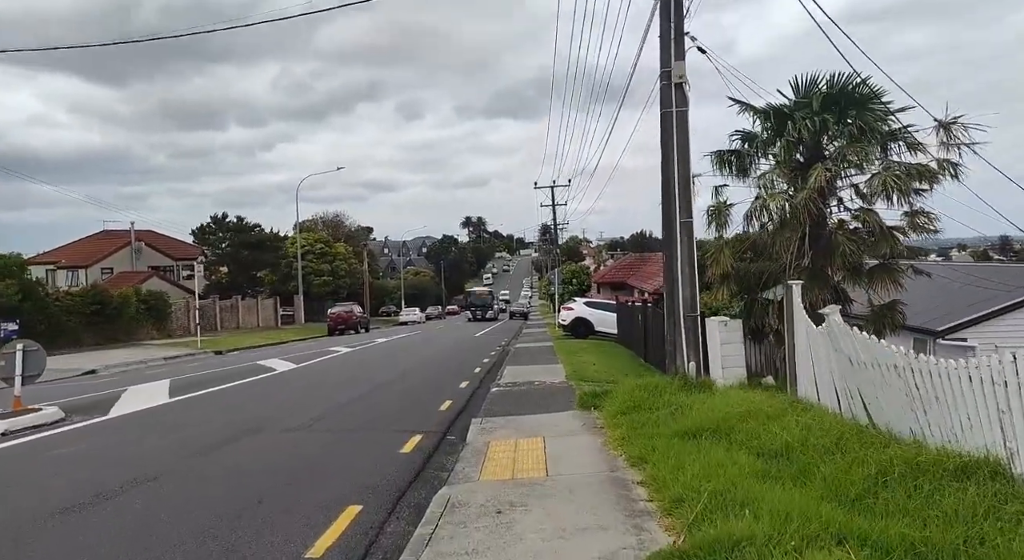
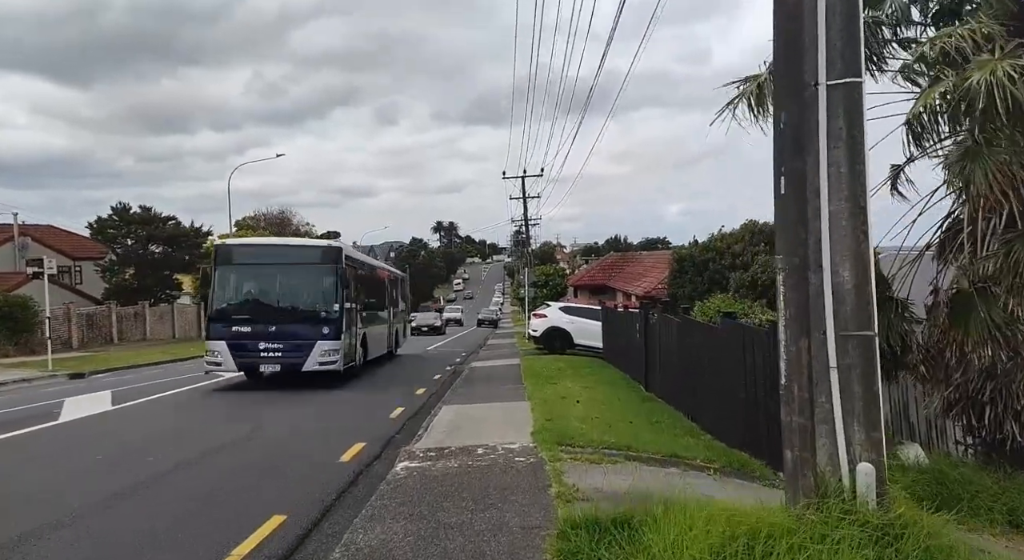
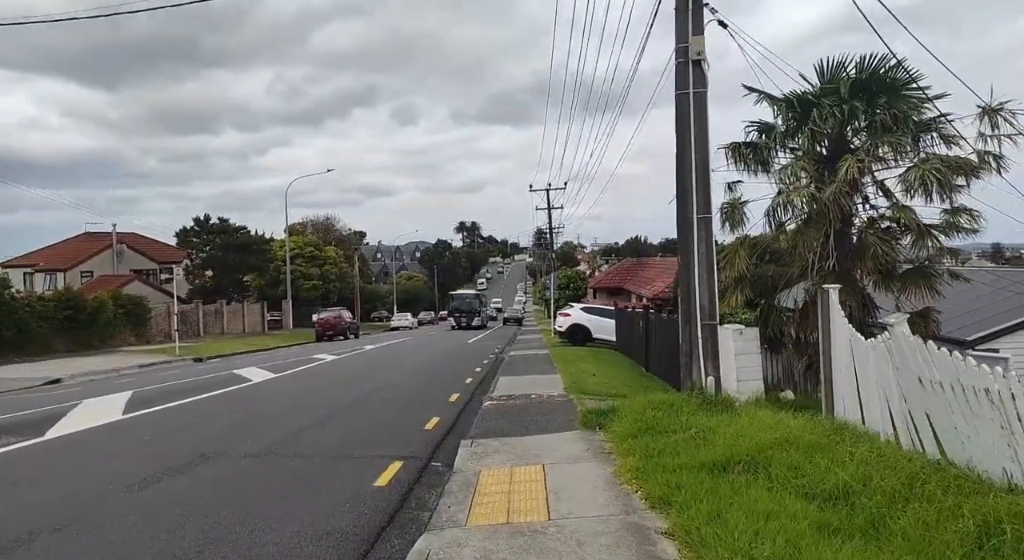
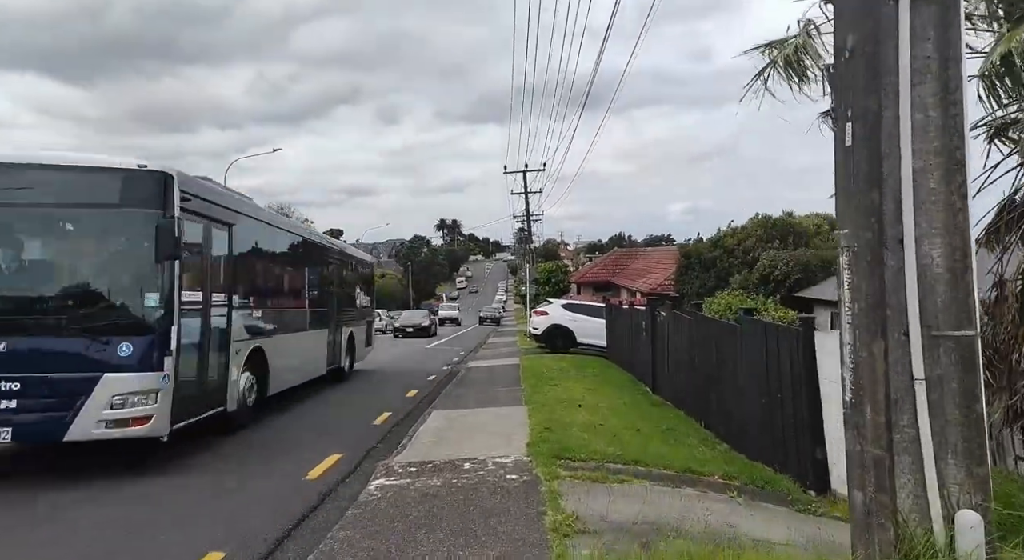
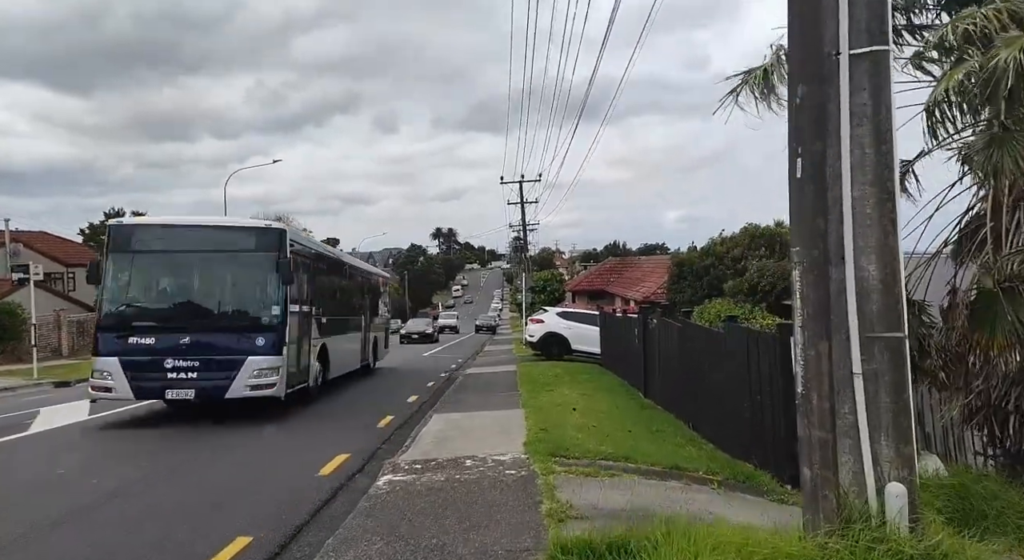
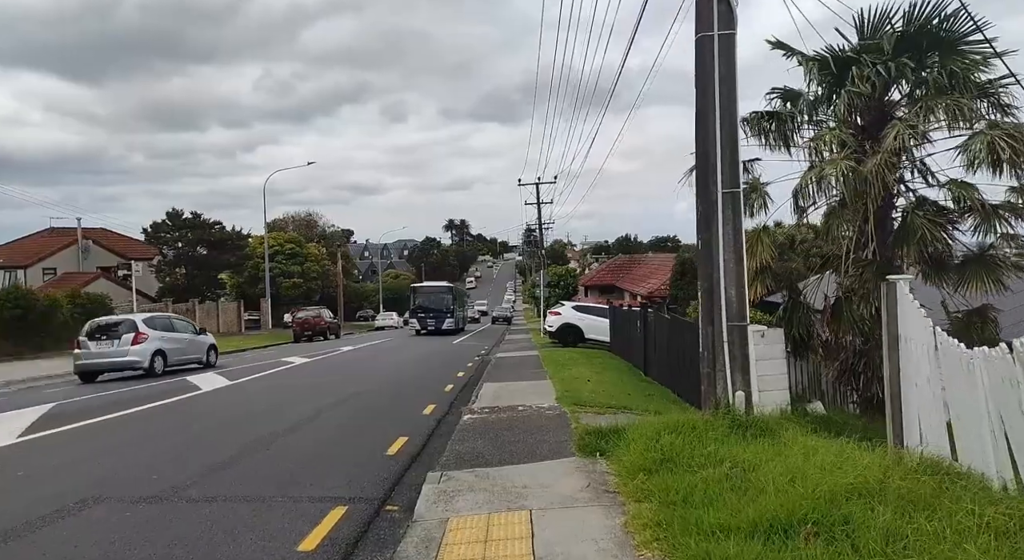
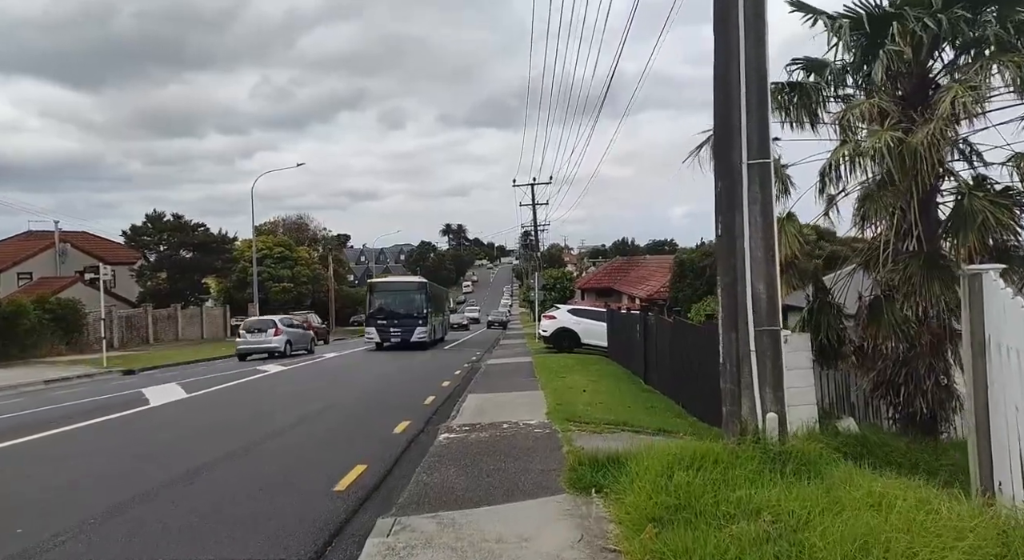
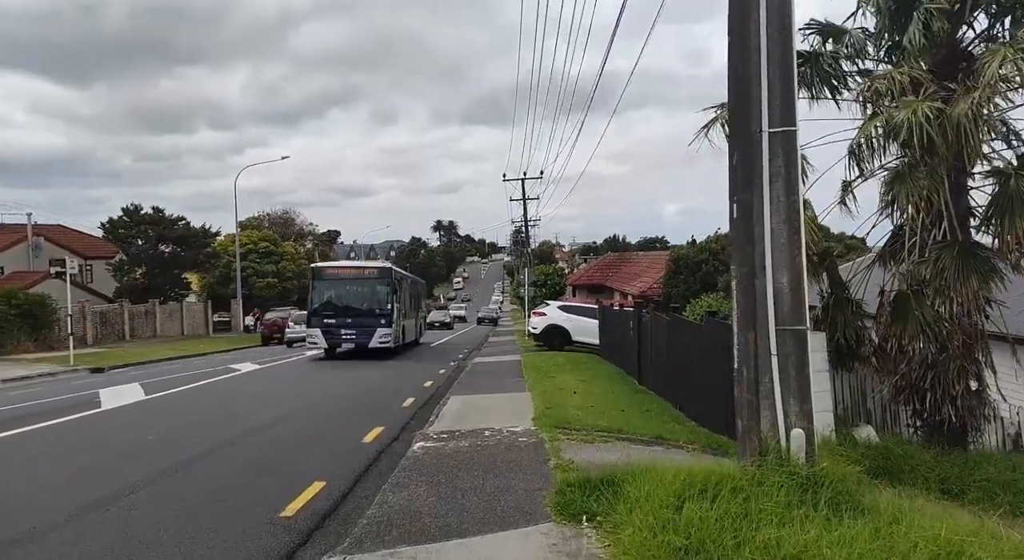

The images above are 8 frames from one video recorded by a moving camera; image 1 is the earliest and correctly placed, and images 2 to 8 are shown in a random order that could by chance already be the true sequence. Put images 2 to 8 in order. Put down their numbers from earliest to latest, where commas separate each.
3, 6, 7, 8, 2, 5, 4
